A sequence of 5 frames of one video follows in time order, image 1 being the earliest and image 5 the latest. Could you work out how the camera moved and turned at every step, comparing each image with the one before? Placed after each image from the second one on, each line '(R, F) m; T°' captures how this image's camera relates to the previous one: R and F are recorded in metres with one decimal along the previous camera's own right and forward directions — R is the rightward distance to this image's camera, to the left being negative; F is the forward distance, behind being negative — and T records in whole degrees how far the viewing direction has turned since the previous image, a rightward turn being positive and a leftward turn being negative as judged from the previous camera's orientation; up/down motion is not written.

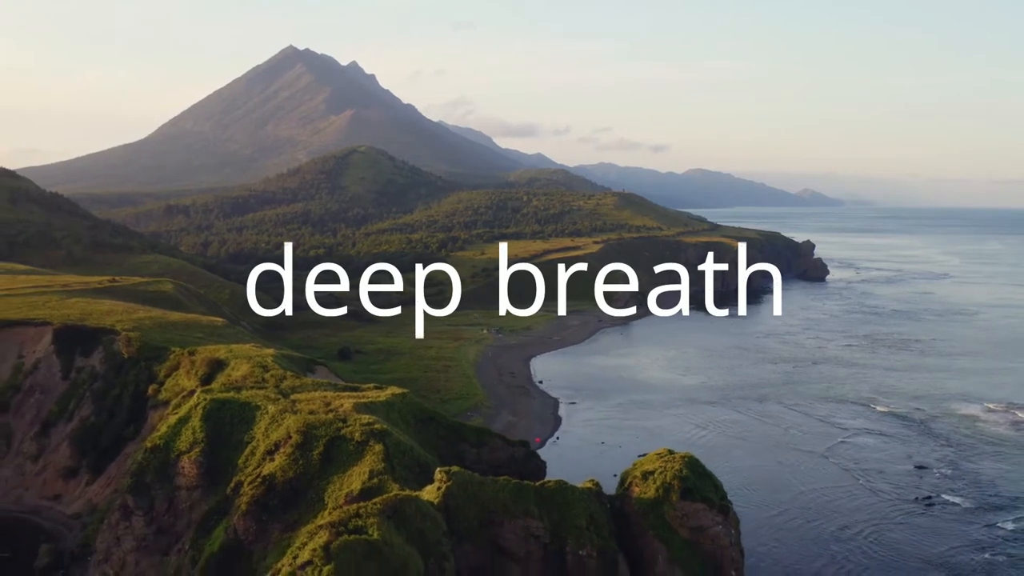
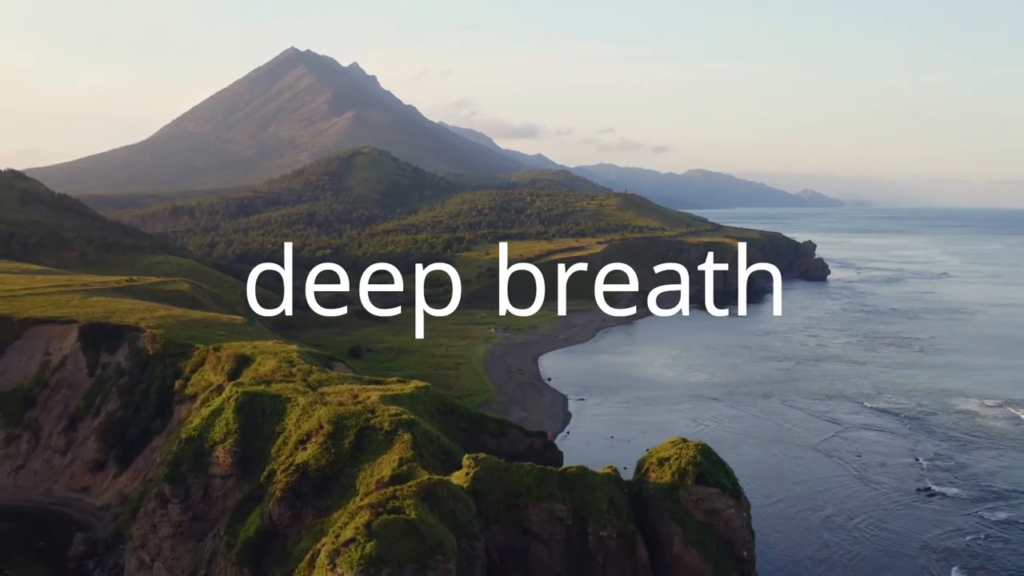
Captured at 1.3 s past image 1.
(-0.7, -1.2) m; 0°
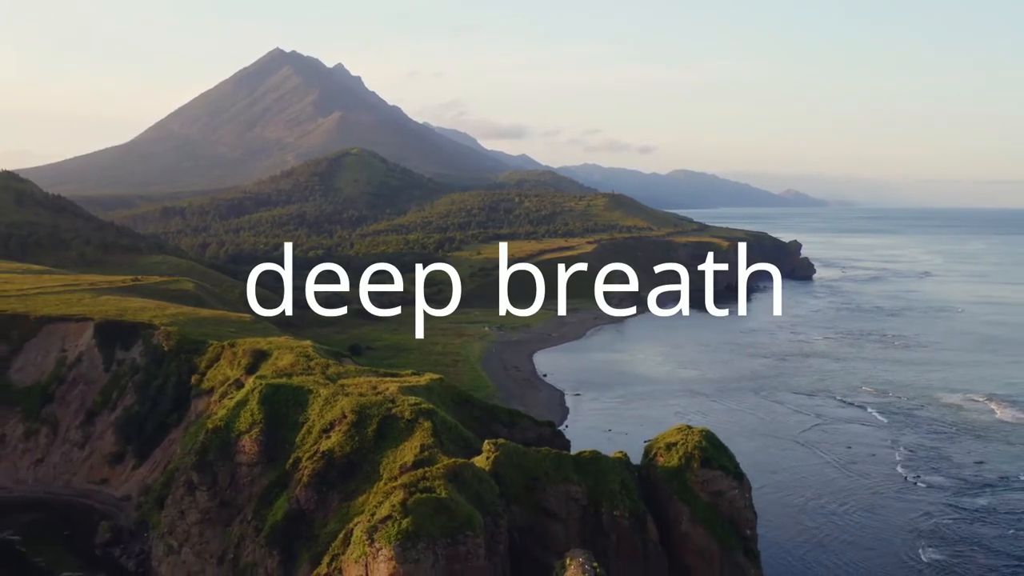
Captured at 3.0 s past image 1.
(-0.9, -1.5) m; +1°
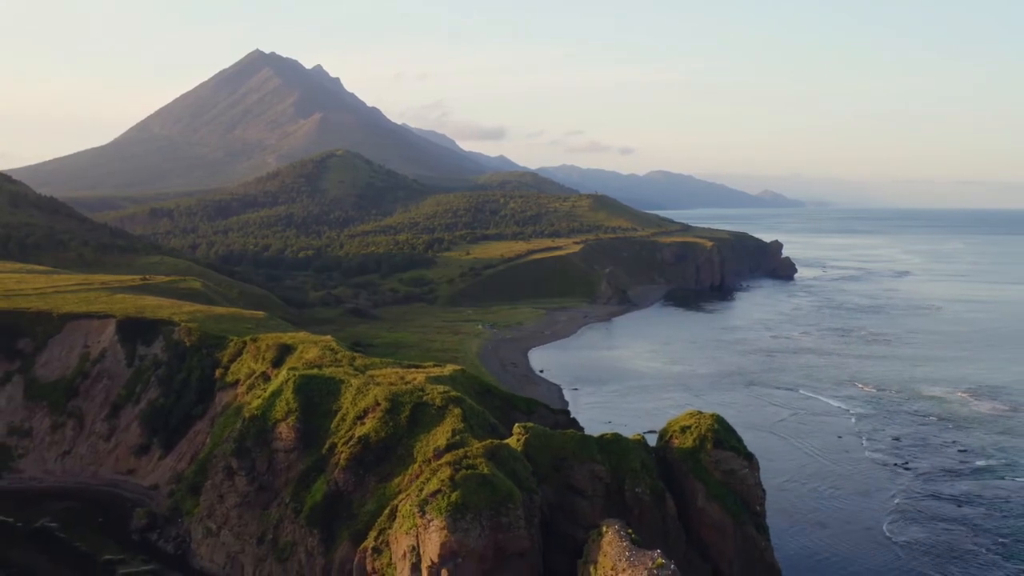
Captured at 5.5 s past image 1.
(-1.6, -1.9) m; +1°
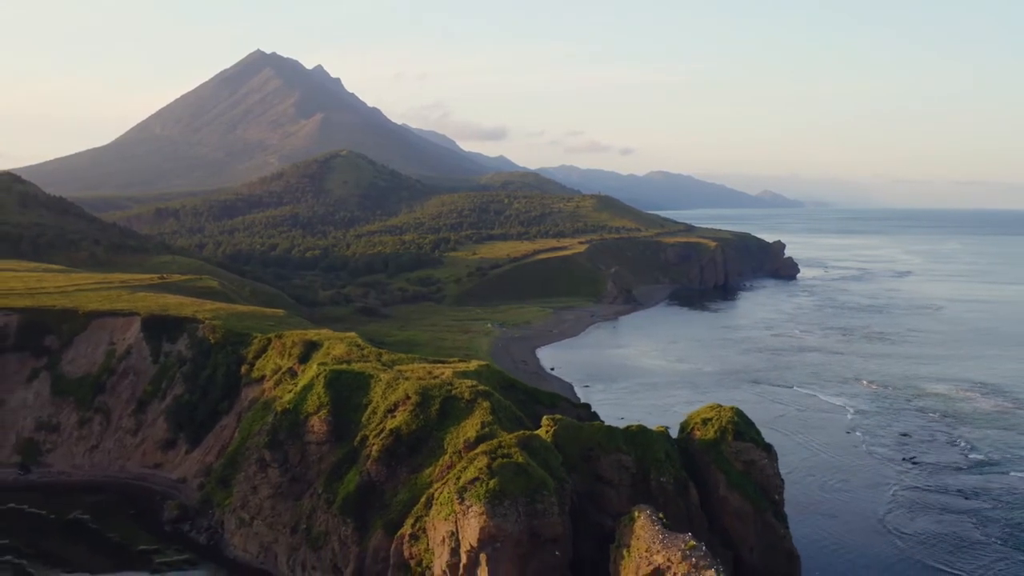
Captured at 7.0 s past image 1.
(-1.0, -0.9) m; 0°
